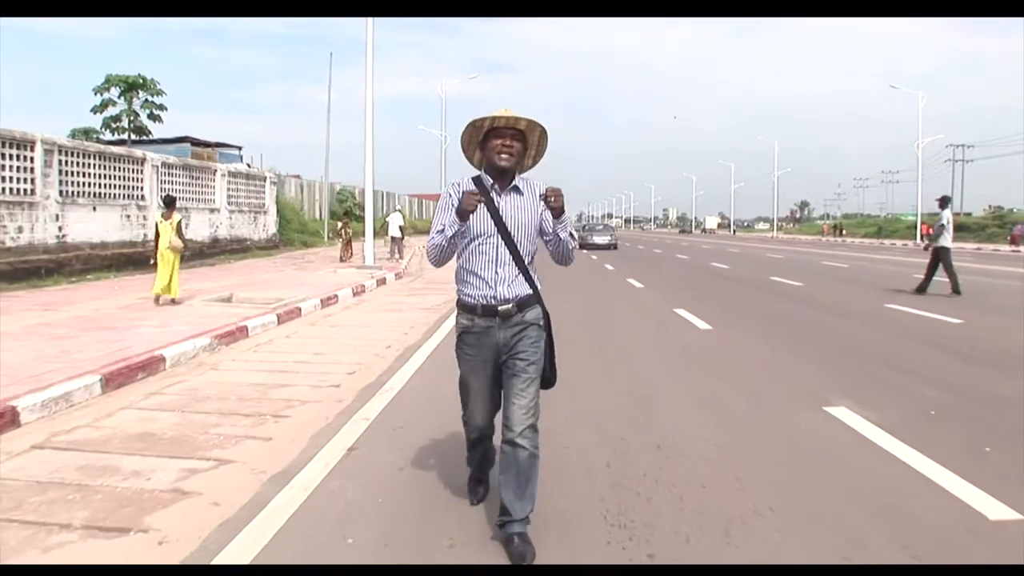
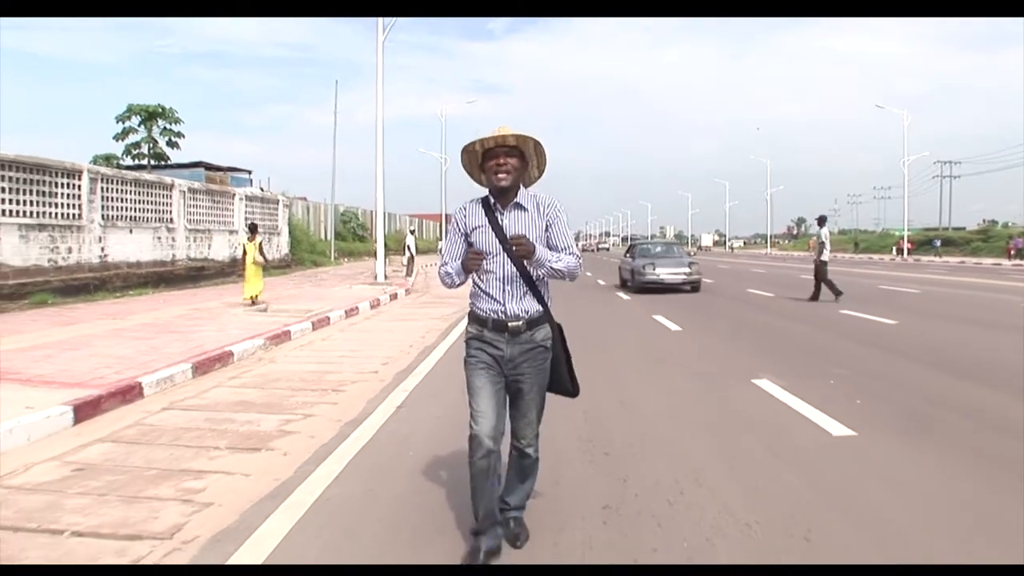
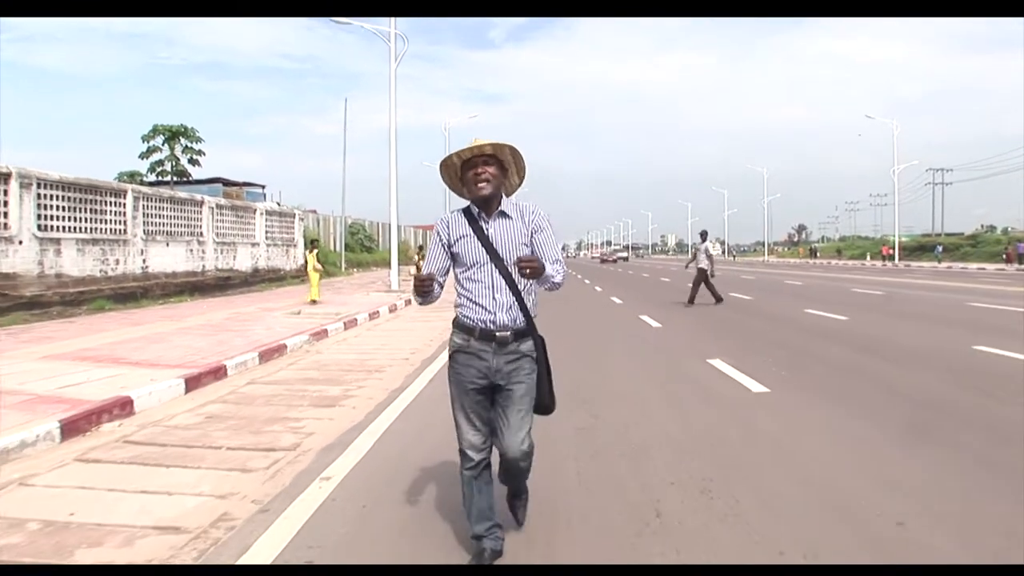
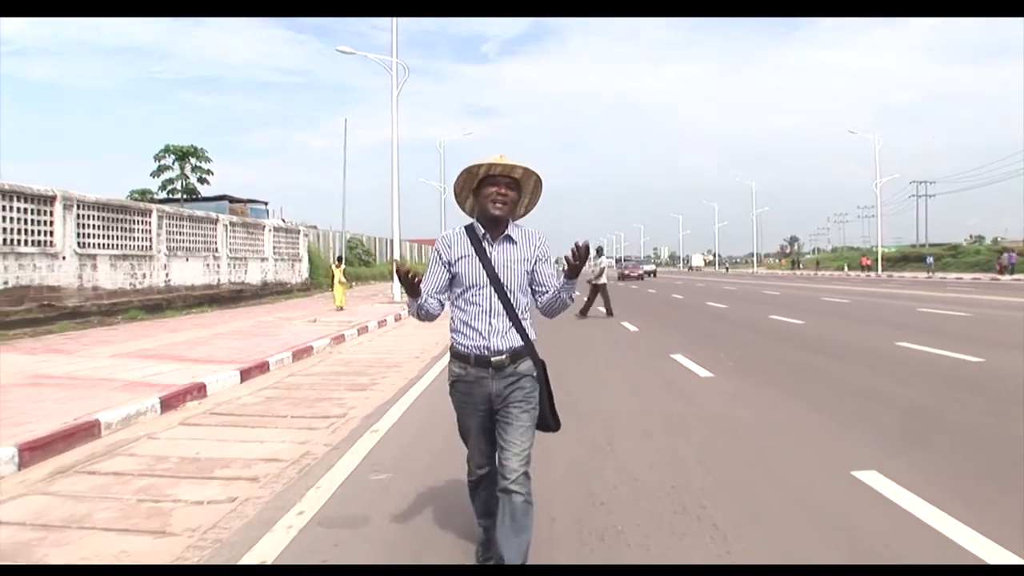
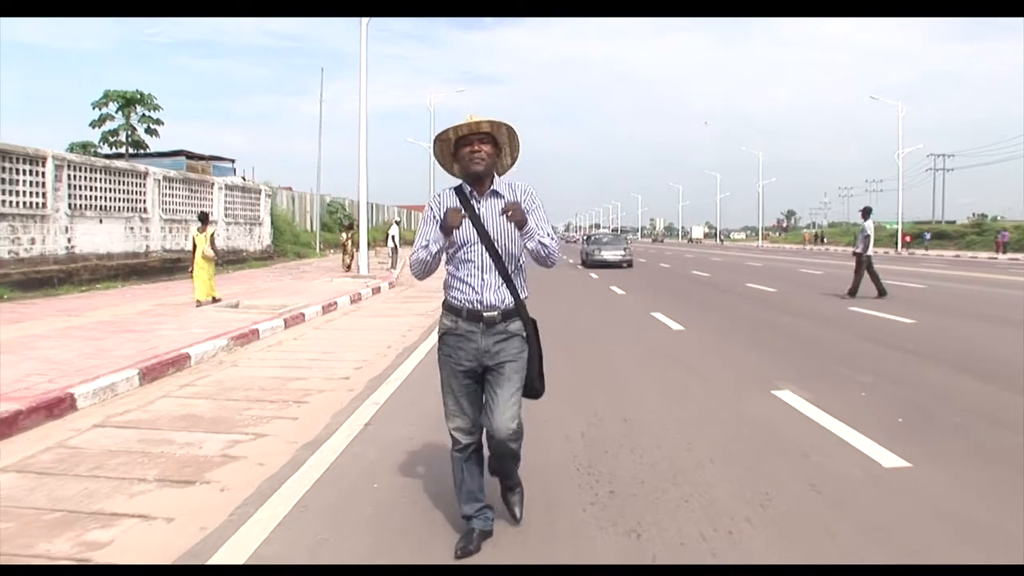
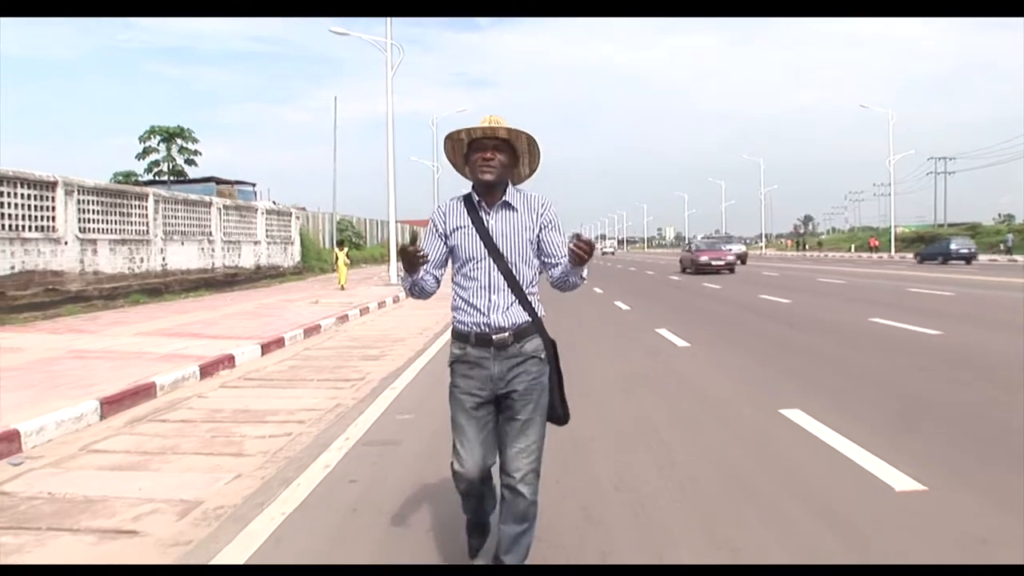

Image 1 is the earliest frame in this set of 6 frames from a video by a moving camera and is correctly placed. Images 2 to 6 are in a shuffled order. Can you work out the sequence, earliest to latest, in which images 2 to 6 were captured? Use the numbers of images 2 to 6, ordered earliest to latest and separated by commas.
5, 2, 3, 4, 6
